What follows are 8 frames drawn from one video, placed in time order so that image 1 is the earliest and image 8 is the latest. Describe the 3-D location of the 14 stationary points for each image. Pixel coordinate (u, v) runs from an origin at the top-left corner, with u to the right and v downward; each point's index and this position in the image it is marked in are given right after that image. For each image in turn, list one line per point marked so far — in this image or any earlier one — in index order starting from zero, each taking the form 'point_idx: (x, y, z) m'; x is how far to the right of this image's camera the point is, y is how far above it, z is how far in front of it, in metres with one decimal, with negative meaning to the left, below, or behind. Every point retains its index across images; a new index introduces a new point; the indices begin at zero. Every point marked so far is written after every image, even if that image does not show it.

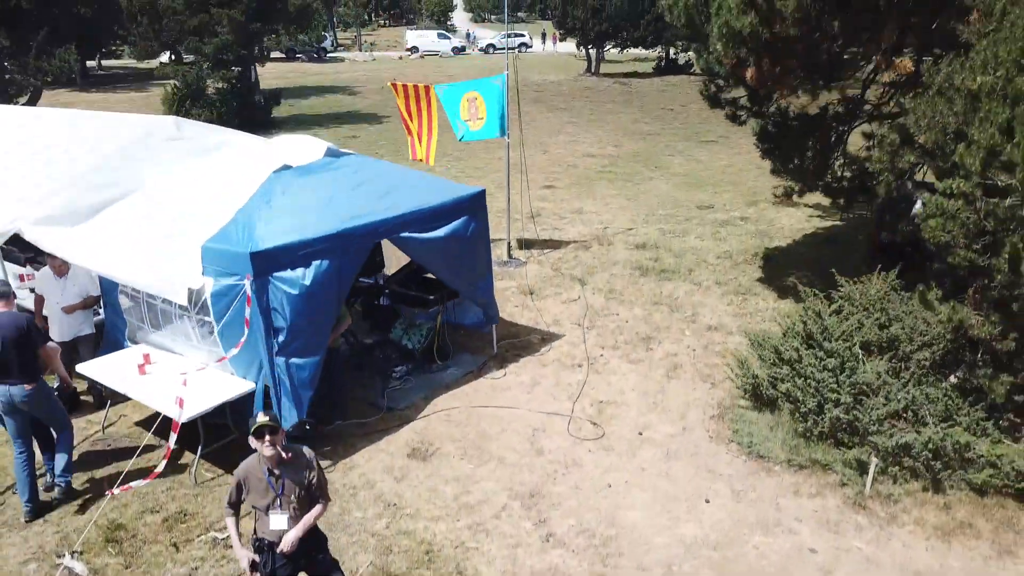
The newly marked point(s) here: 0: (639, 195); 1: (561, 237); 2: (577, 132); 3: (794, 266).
0: (+1.9, +1.4, +12.2) m
1: (+0.6, +0.6, +10.0) m
2: (+1.5, +3.5, +18.4) m
3: (+3.0, +0.2, +8.6) m
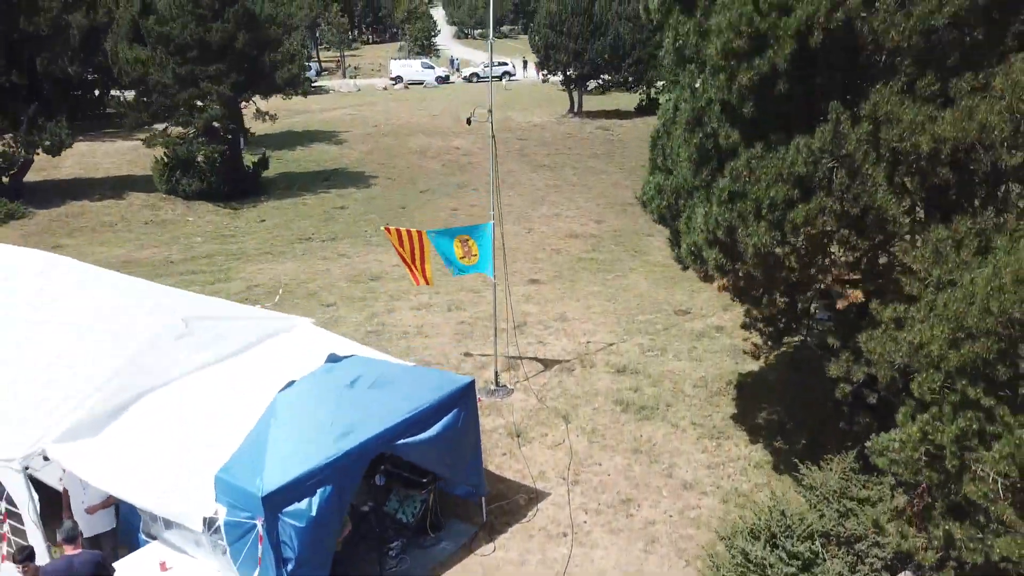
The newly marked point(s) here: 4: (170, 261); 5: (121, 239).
0: (+1.7, -0.1, +12.7) m
1: (+0.5, -0.9, +10.5) m
2: (+1.1, +2.0, +18.9) m
3: (+2.9, -1.3, +9.2) m
4: (-6.4, +0.5, +15.0) m
5: (-8.0, +1.0, +16.5) m
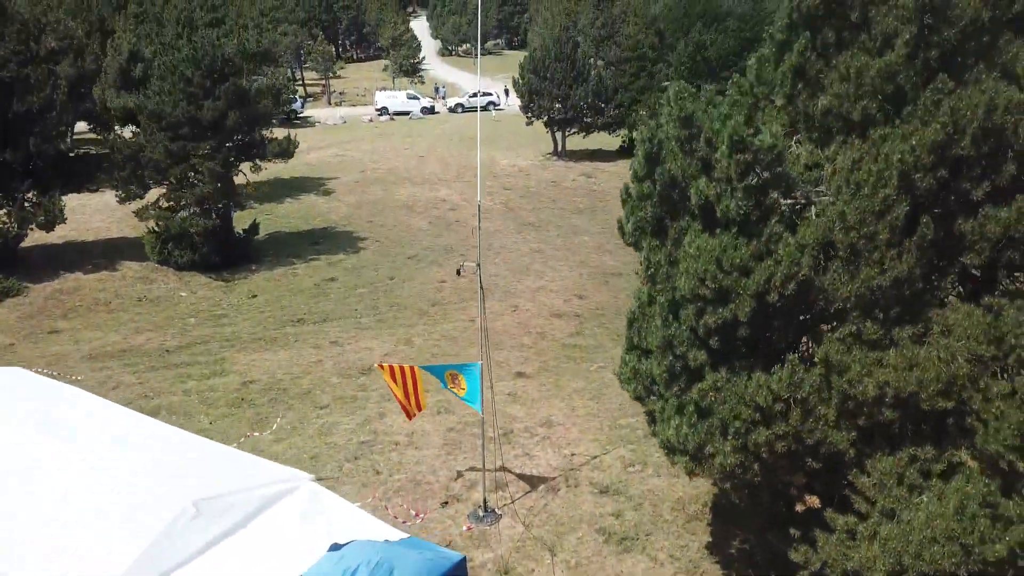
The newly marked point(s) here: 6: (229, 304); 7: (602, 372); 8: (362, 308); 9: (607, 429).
0: (+1.5, -1.7, +13.3) m
1: (+0.3, -2.5, +11.0) m
2: (+0.8, +0.3, +19.4) m
3: (+2.7, -2.9, +9.7) m
4: (-6.6, -1.2, +15.4) m
5: (-8.3, -0.7, +16.9) m
6: (-6.3, -0.3, +17.8) m
7: (+1.6, -1.5, +14.0) m
8: (-3.2, -0.4, +17.3) m
9: (+1.4, -2.1, +12.1) m
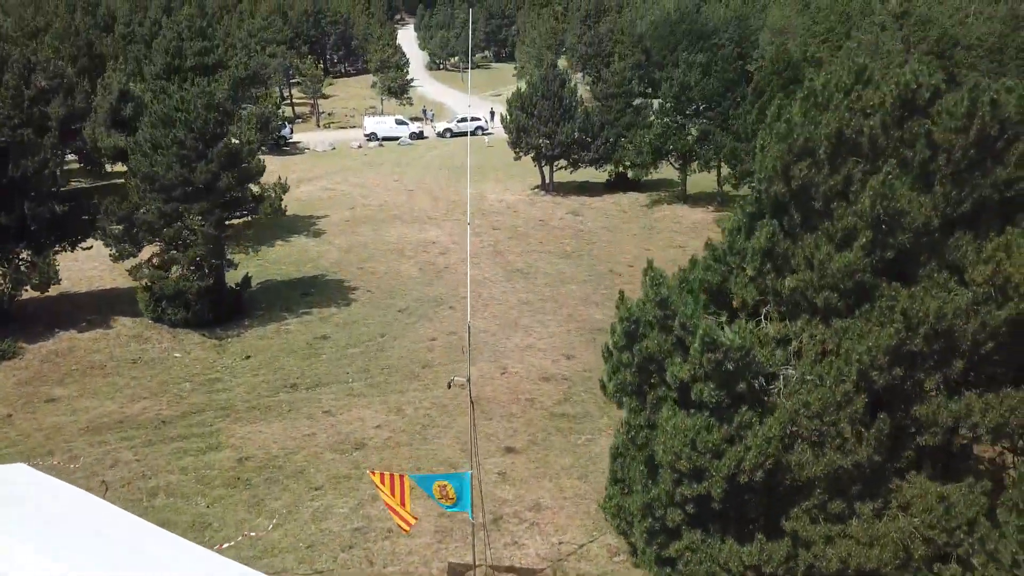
0: (+1.3, -3.0, +13.7) m
1: (+0.1, -3.9, +11.4) m
2: (+0.5, -1.0, +19.8) m
3: (+2.6, -4.2, +10.2) m
4: (-6.8, -2.6, +15.7) m
5: (-8.5, -2.1, +17.1) m
6: (-6.5, -1.8, +18.1) m
7: (+1.4, -2.8, +14.4) m
8: (-3.5, -1.8, +17.6) m
9: (+1.3, -3.5, +12.5) m
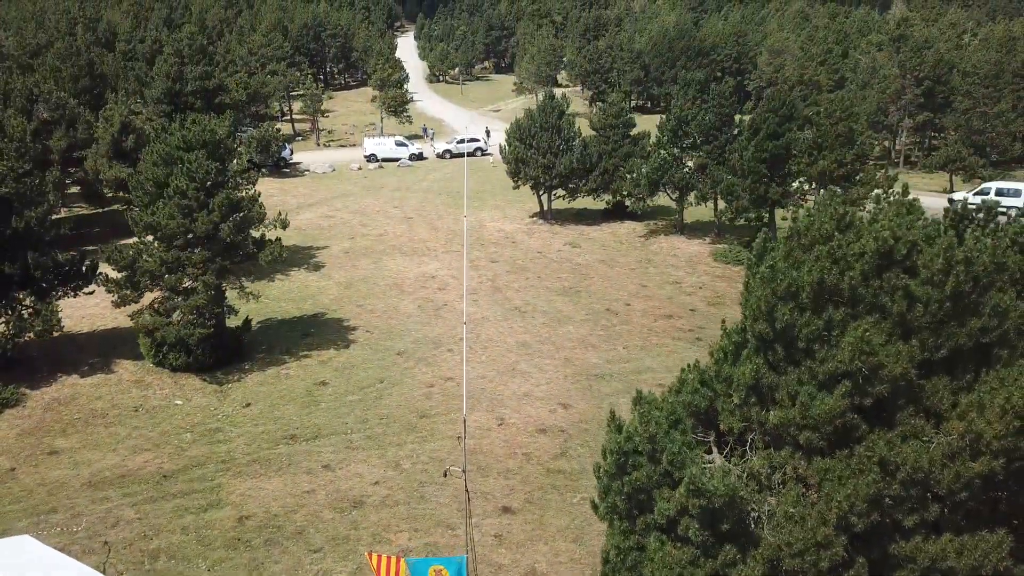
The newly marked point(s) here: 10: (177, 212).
0: (+1.3, -4.2, +13.9) m
1: (+0.1, -5.0, +11.6) m
2: (+0.5, -2.2, +20.1) m
3: (+2.5, -5.3, +10.4) m
4: (-6.9, -3.7, +15.9) m
5: (-8.6, -3.2, +17.4) m
6: (-6.6, -2.9, +18.4) m
7: (+1.3, -3.9, +14.7) m
8: (-3.5, -2.9, +17.8) m
9: (+1.2, -4.6, +12.7) m
10: (-8.1, +1.9, +19.5) m
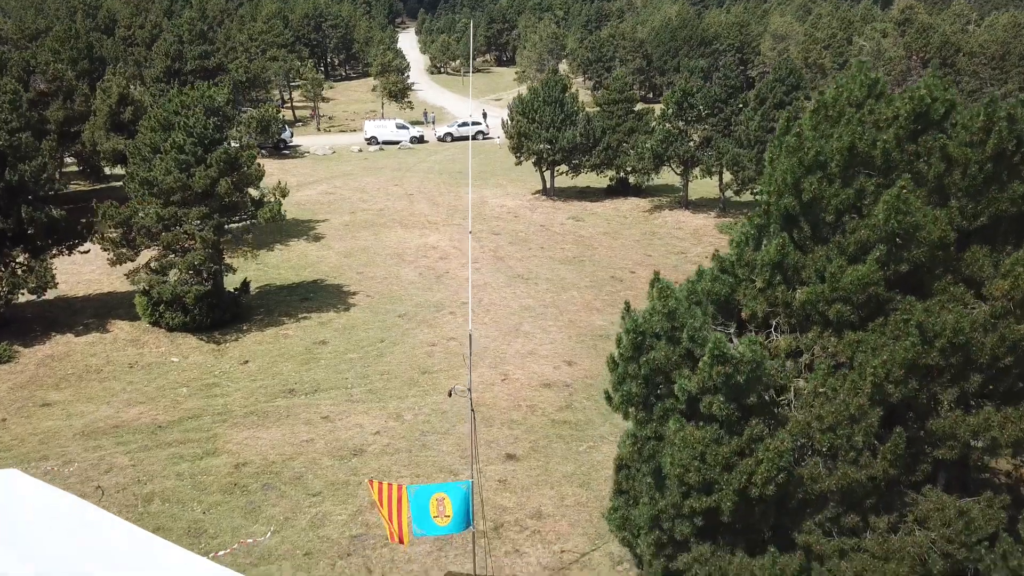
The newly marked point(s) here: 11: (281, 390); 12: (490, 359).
0: (+1.3, -3.1, +13.5) m
1: (+0.1, -3.9, +11.2) m
2: (+0.5, -1.2, +19.7) m
3: (+2.6, -4.3, +10.0) m
4: (-6.8, -2.7, +15.5) m
5: (-8.5, -2.2, +17.0) m
6: (-6.5, -1.8, +18.0) m
7: (+1.4, -2.9, +14.3) m
8: (-3.4, -1.9, +17.4) m
9: (+1.3, -3.6, +12.3) m
10: (-8.0, +2.9, +19.2) m
11: (-4.8, -2.1, +16.9) m
12: (-0.5, -1.6, +18.2) m
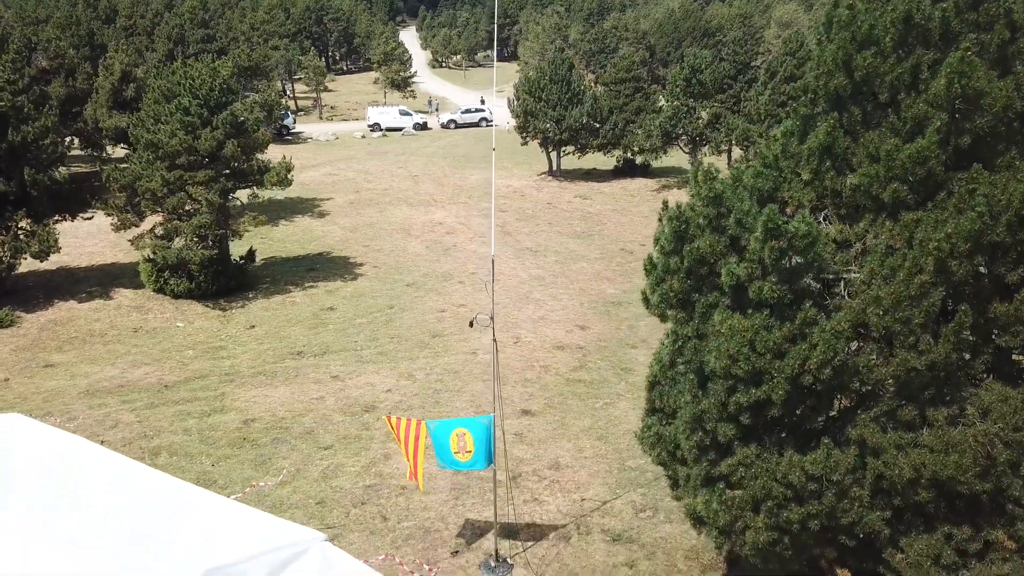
0: (+1.6, -2.3, +13.2) m
1: (+0.4, -3.1, +10.9) m
2: (+0.8, -0.4, +19.4) m
3: (+2.9, -3.5, +9.7) m
4: (-6.5, -1.8, +15.2) m
5: (-8.2, -1.4, +16.6) m
6: (-6.2, -1.0, +17.6) m
7: (+1.7, -2.1, +13.9) m
8: (-3.2, -1.1, +17.1) m
9: (+1.5, -2.7, +12.0) m
10: (-7.7, +3.7, +18.8) m
11: (-4.6, -1.3, +16.6) m
12: (-0.3, -0.8, +17.9) m
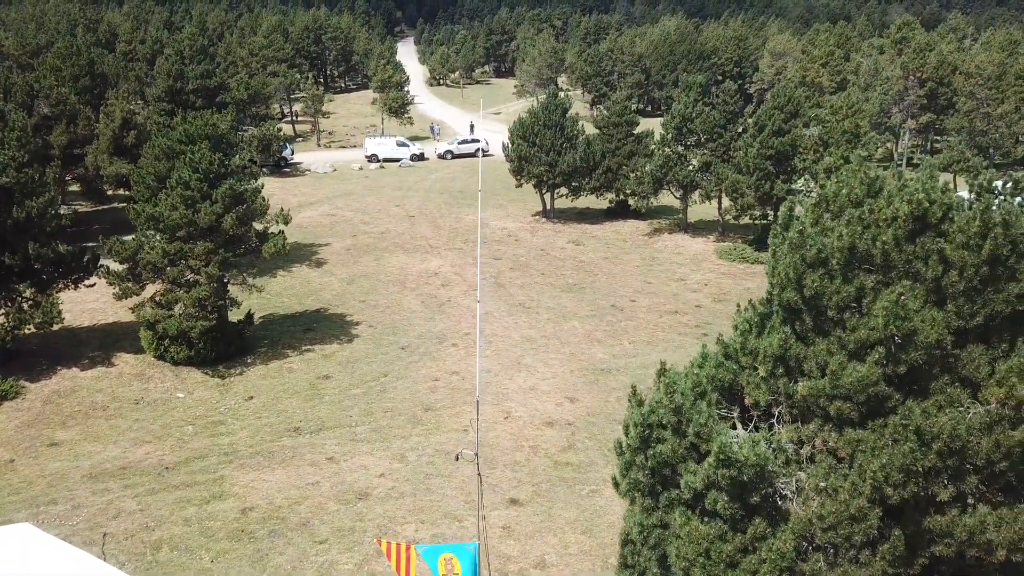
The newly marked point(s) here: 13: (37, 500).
0: (+1.4, -4.0, +13.7) m
1: (+0.2, -4.7, +11.4) m
2: (+0.6, -2.0, +19.9) m
3: (+2.7, -5.1, +10.2) m
4: (-6.7, -3.5, +15.7) m
5: (-8.4, -3.0, +17.1) m
6: (-6.4, -2.7, +18.1) m
7: (+1.5, -3.7, +14.4) m
8: (-3.4, -2.8, +17.6) m
9: (+1.3, -4.4, +12.5) m
10: (-8.0, +2.0, +19.3) m
11: (-4.8, -3.0, +17.1) m
12: (-0.5, -2.5, +18.4) m
13: (-8.5, -3.8, +14.6) m
